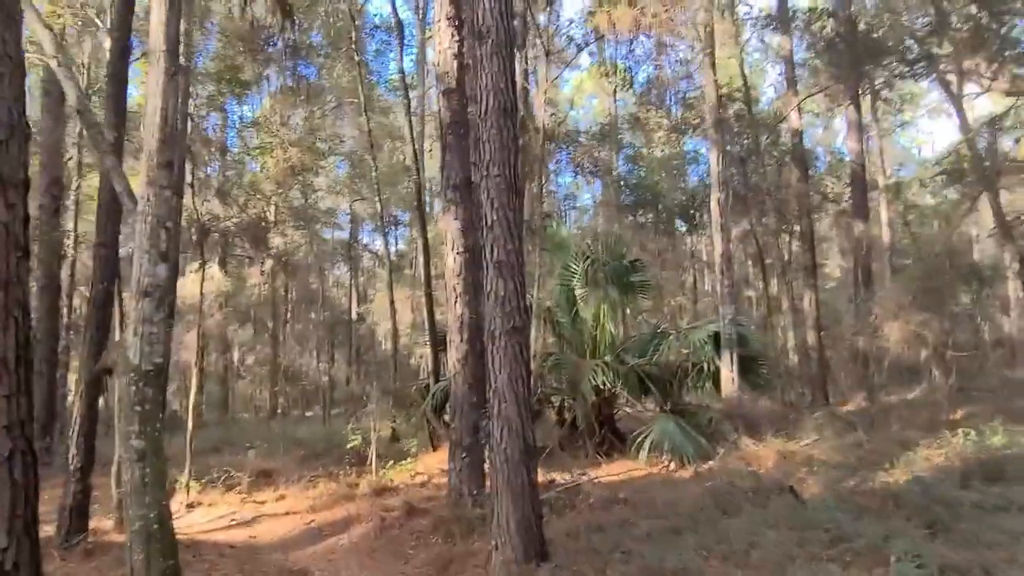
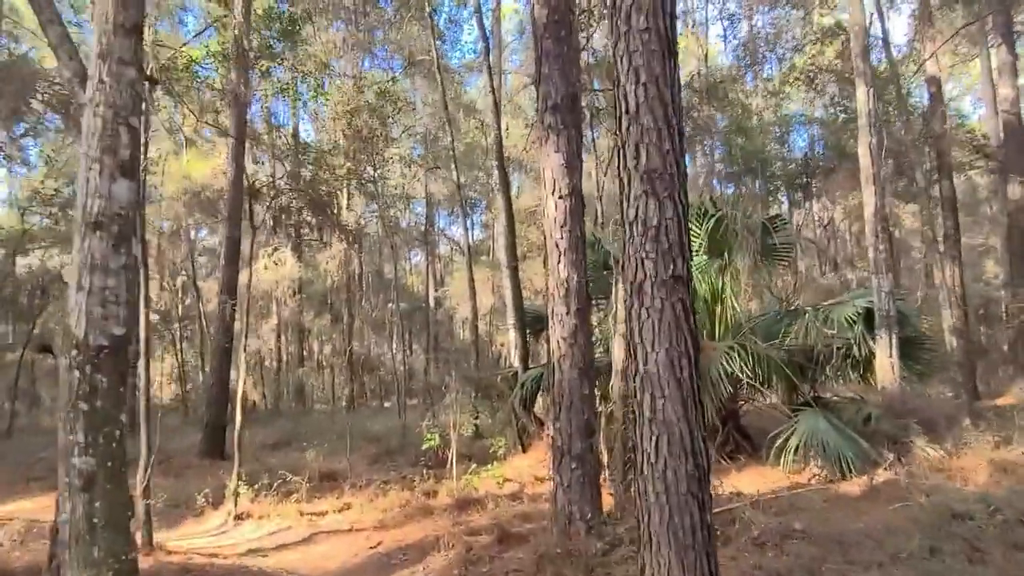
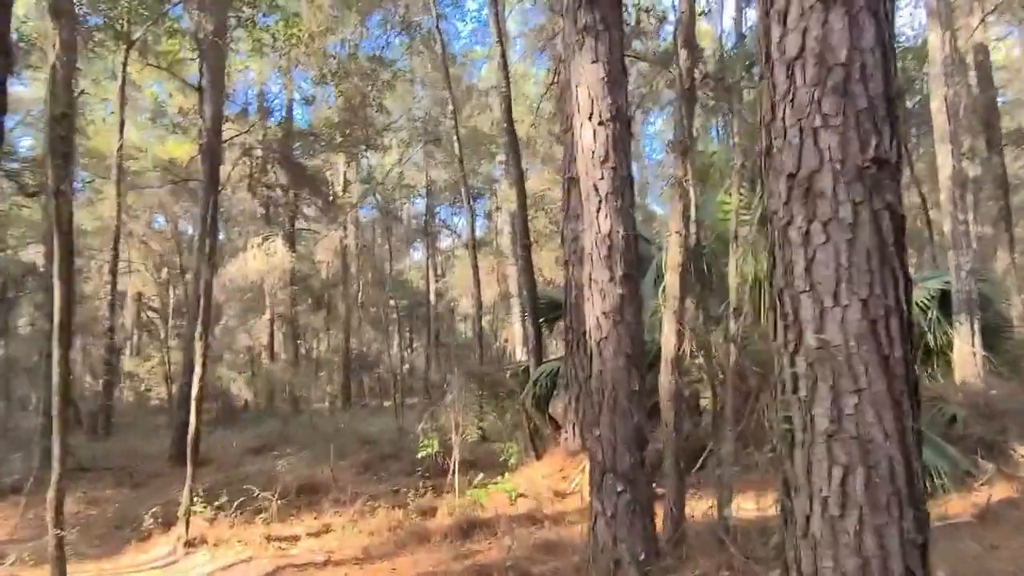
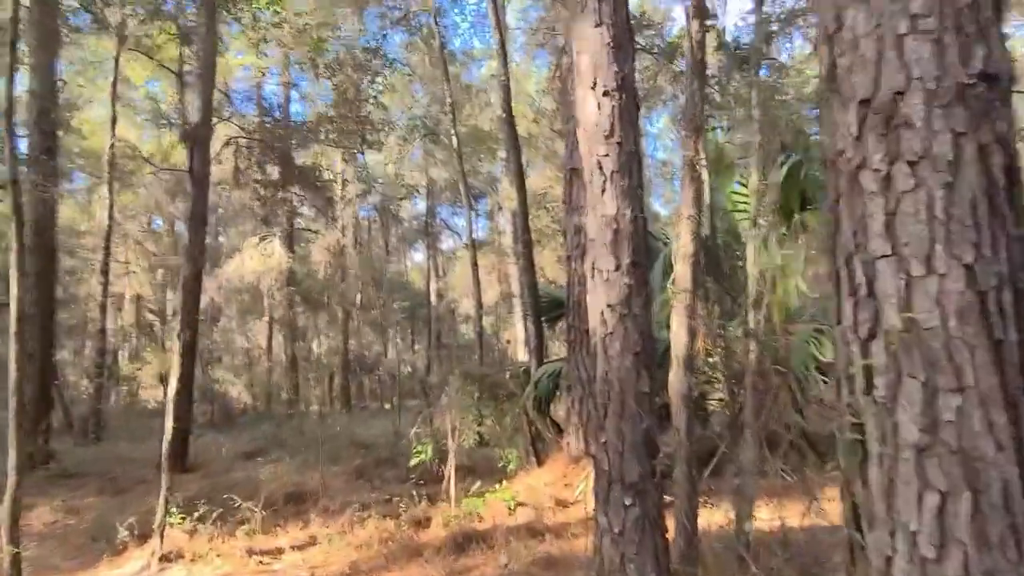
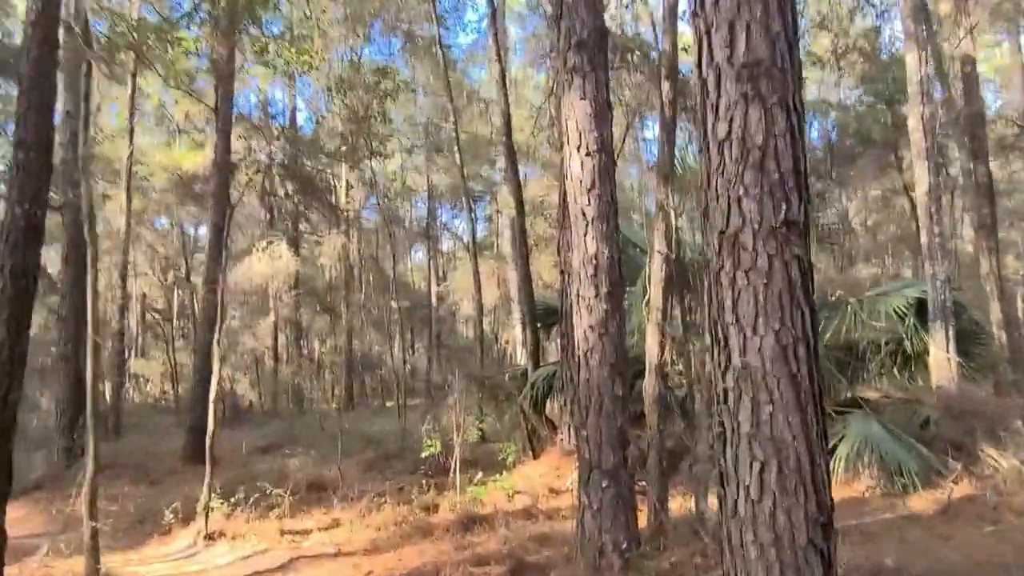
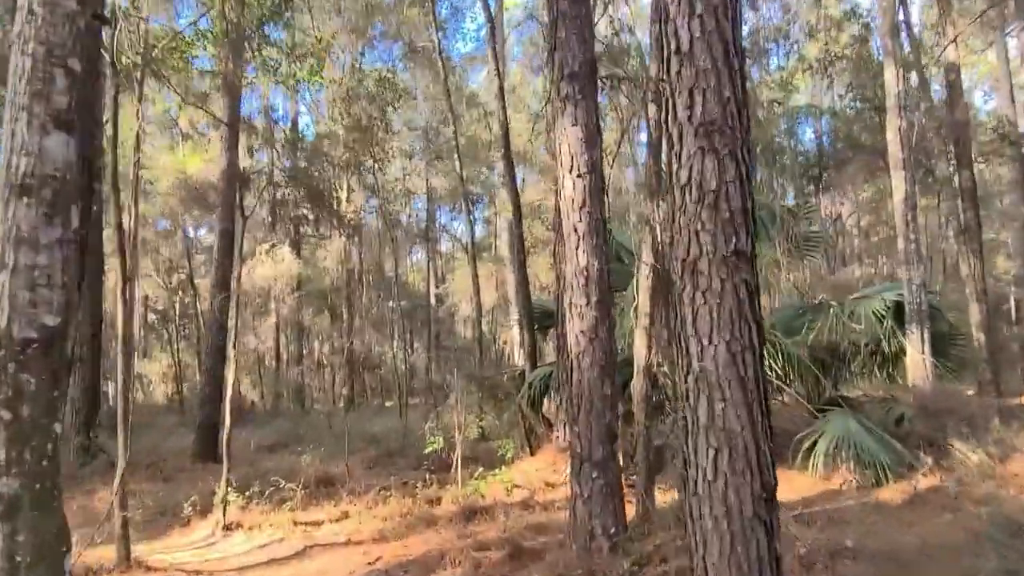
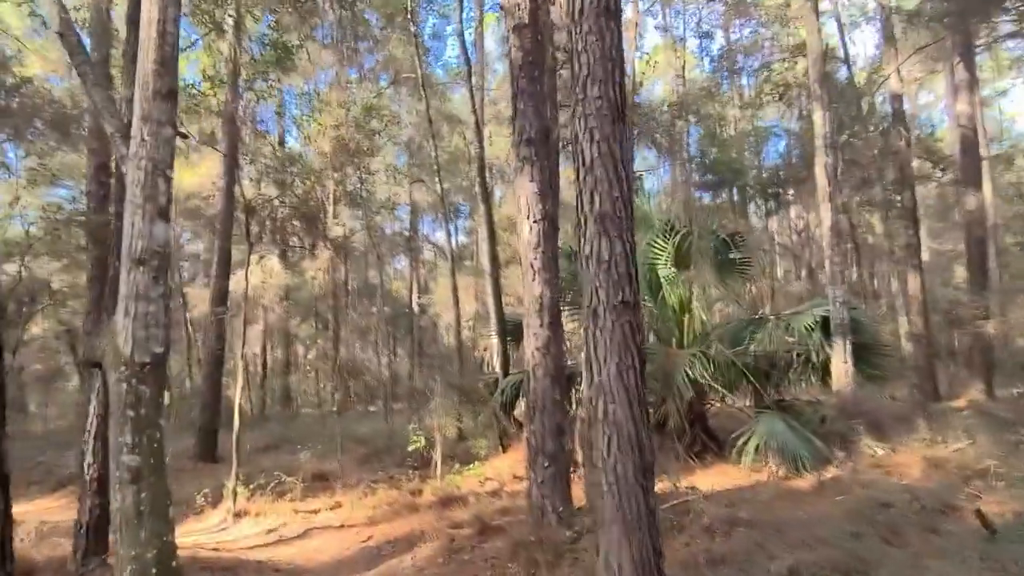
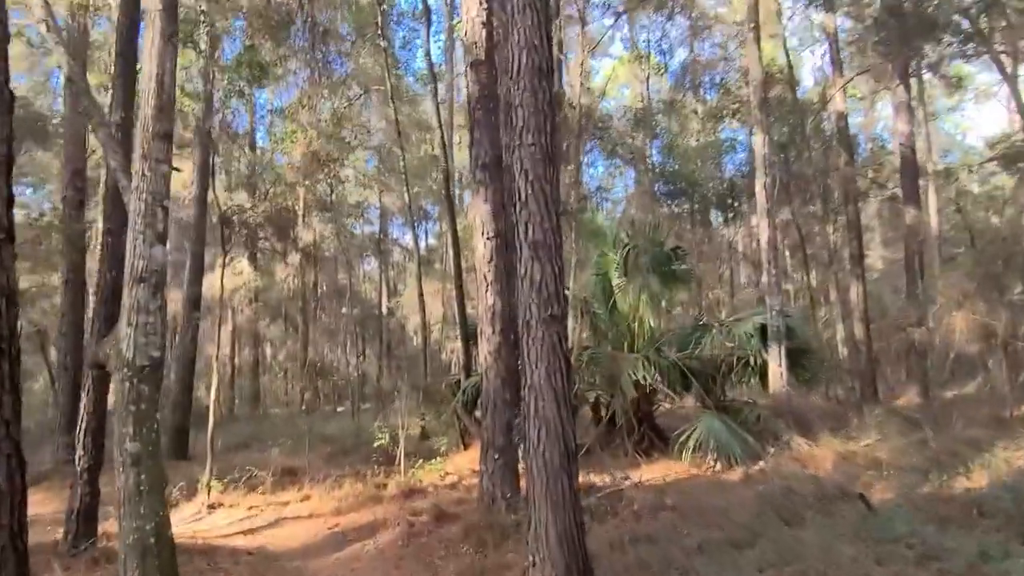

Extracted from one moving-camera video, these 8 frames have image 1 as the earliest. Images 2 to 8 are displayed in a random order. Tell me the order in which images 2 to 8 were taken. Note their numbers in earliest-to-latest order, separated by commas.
8, 7, 2, 6, 5, 3, 4
